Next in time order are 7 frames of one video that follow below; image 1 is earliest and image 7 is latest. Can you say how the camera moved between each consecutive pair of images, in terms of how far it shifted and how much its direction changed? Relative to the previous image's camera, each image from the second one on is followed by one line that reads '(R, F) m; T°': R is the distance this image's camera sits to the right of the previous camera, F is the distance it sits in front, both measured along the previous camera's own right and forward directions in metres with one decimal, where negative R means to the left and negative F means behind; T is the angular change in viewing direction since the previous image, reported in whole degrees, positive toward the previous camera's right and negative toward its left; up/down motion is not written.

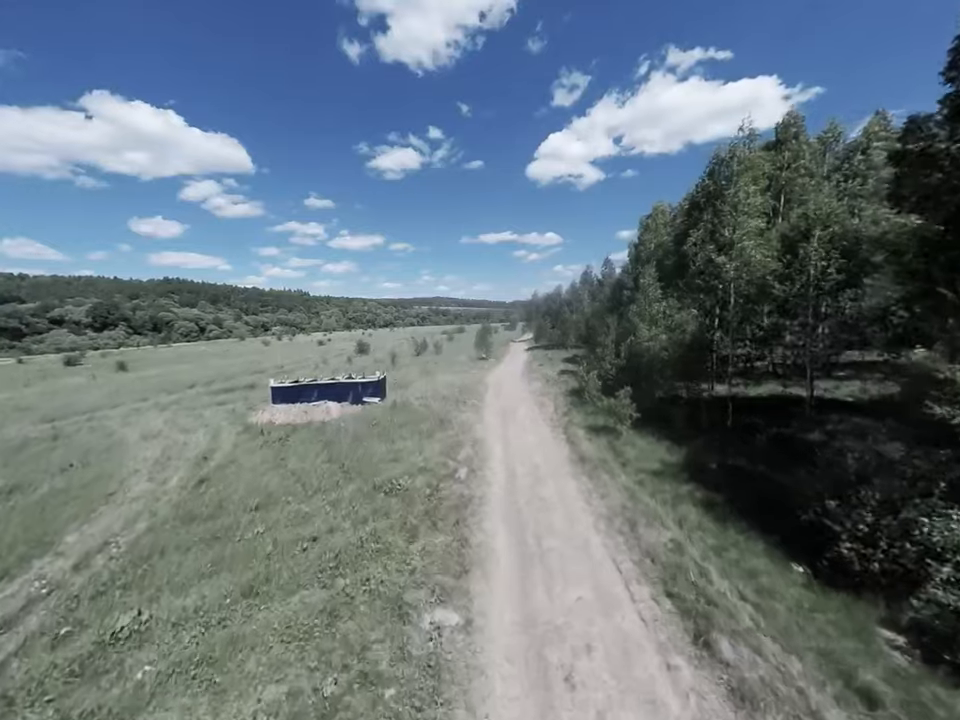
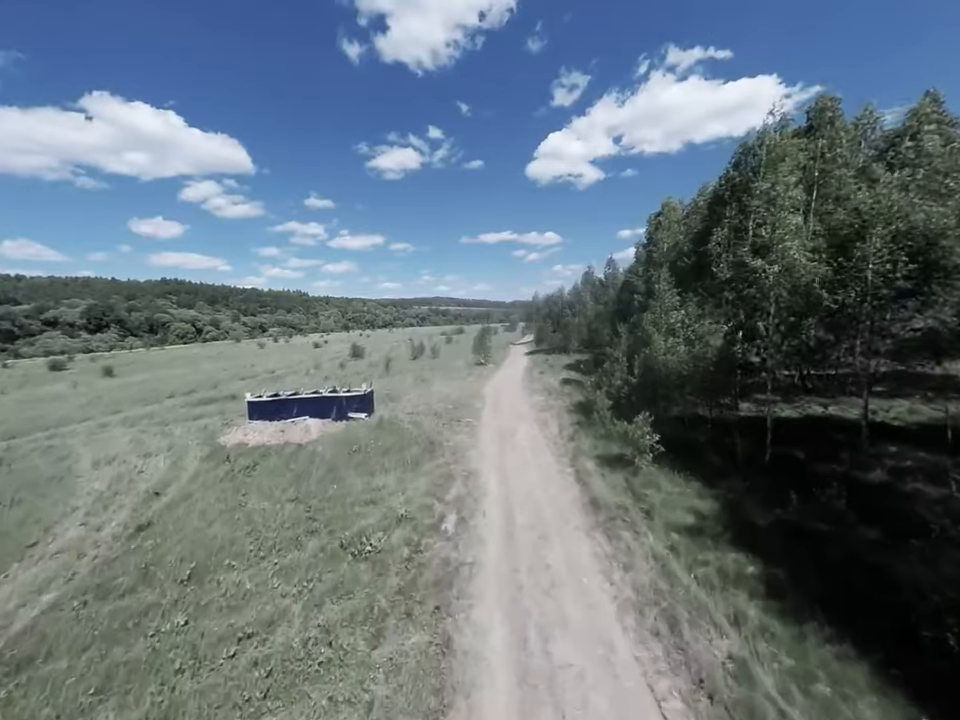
(+0.4, +3.2) m; 0°
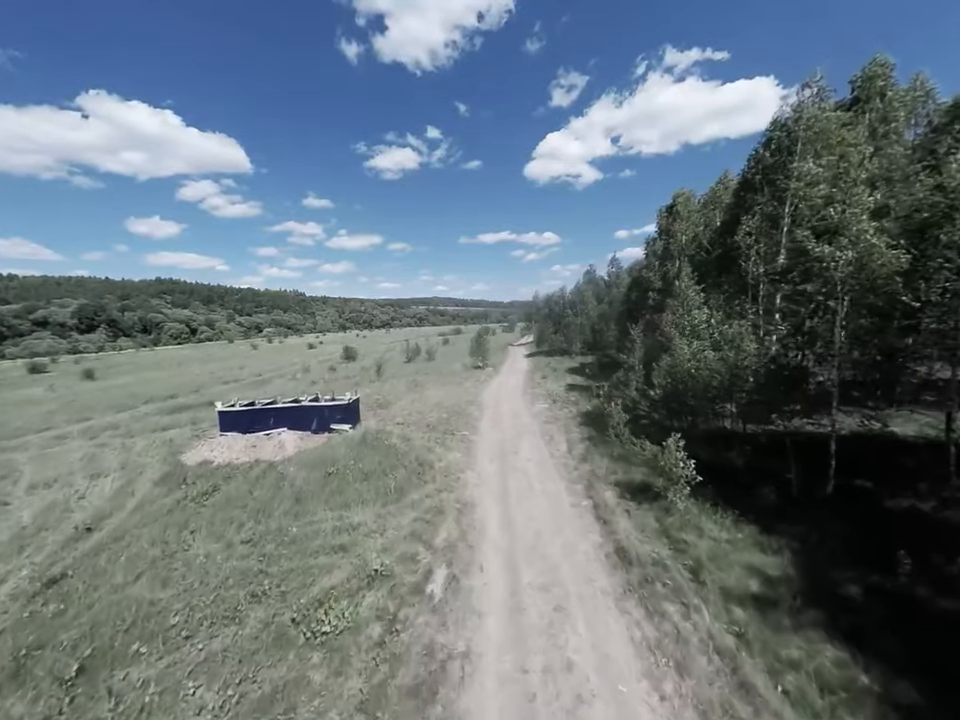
(+0.1, +3.3) m; 0°
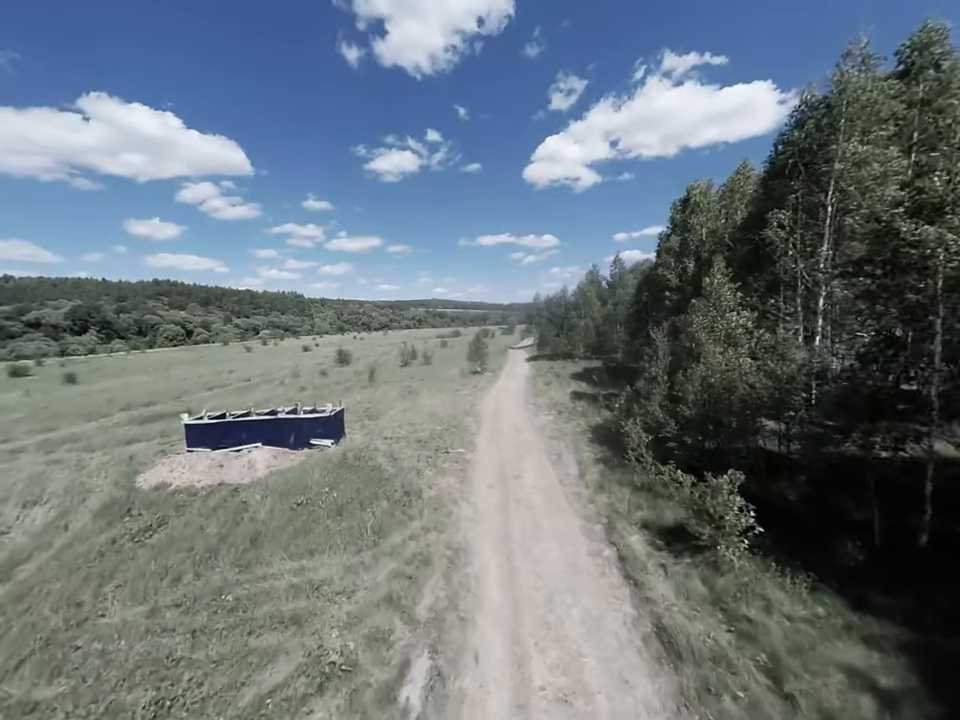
(+0.1, +3.1) m; 0°
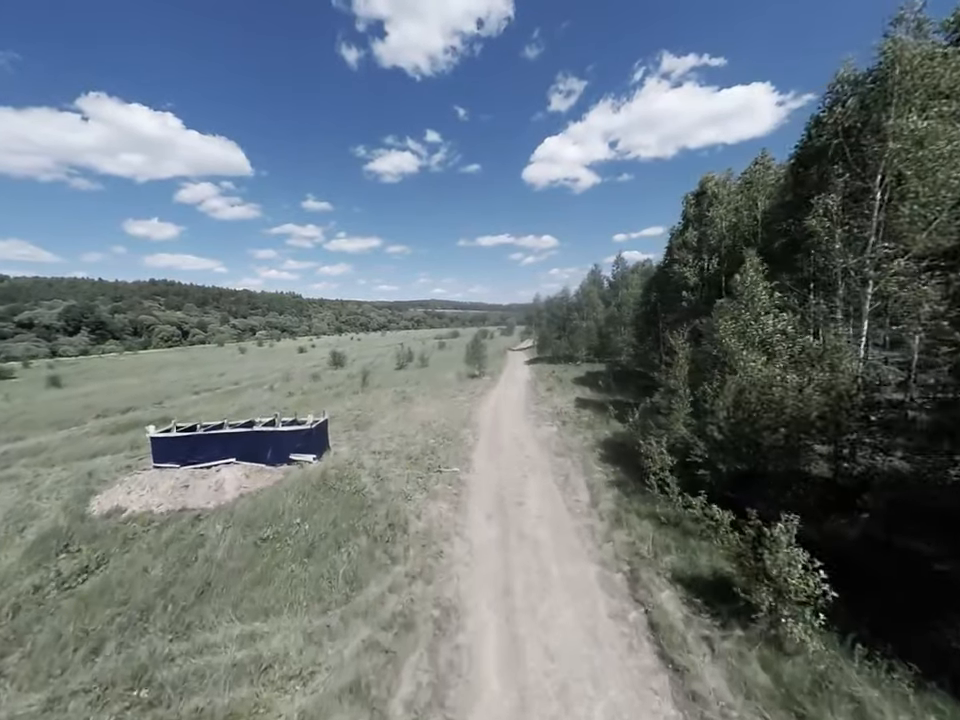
(+0.1, +2.5) m; 0°
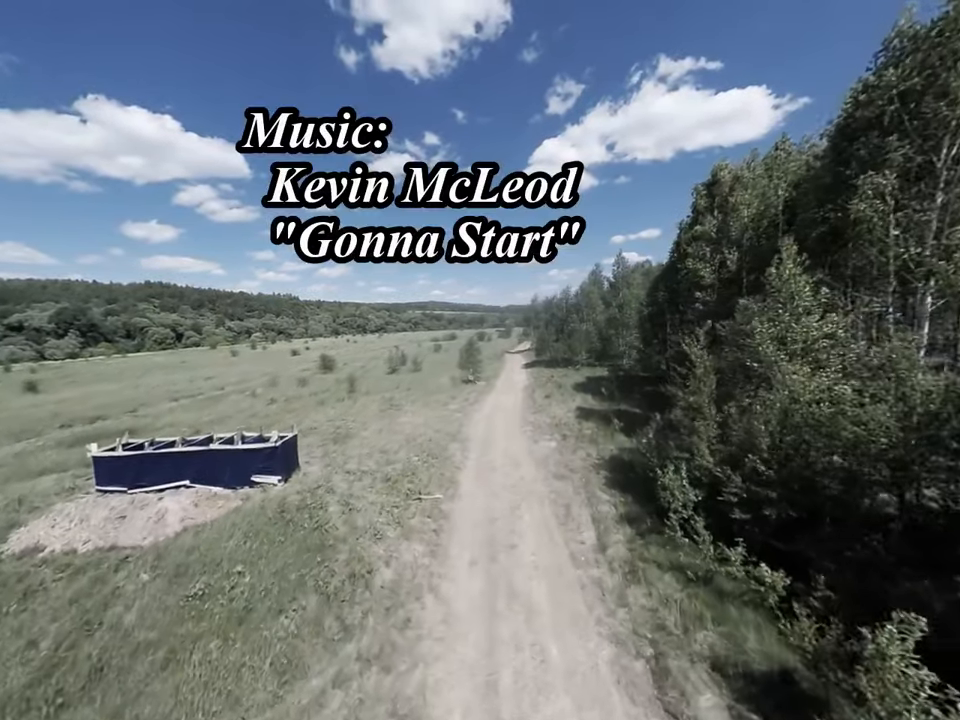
(+0.6, +2.9) m; 0°
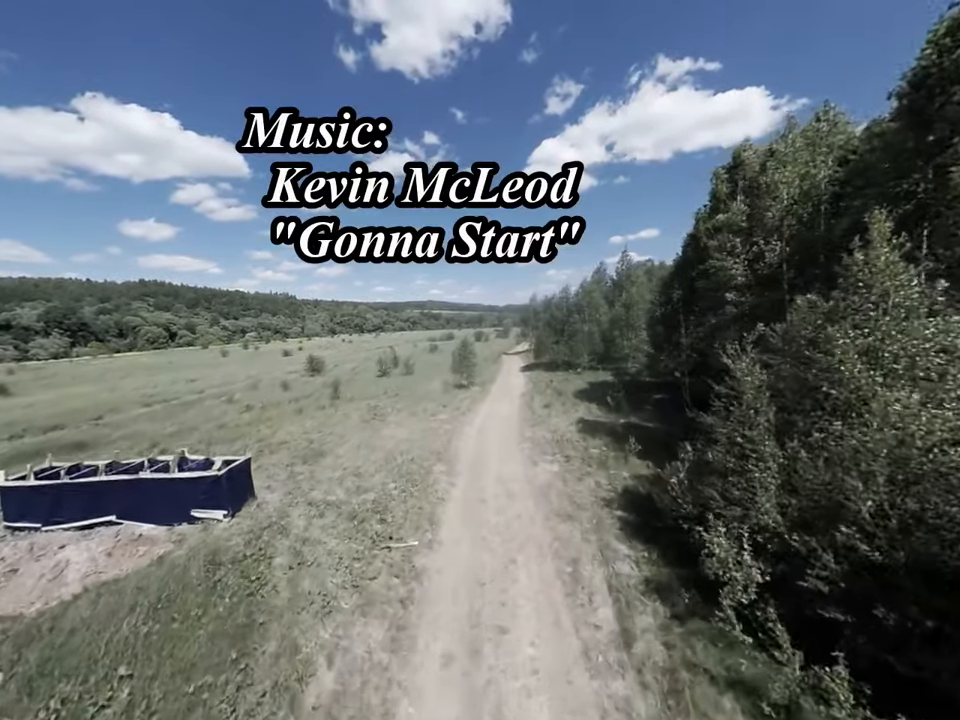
(+0.6, +3.6) m; 0°
